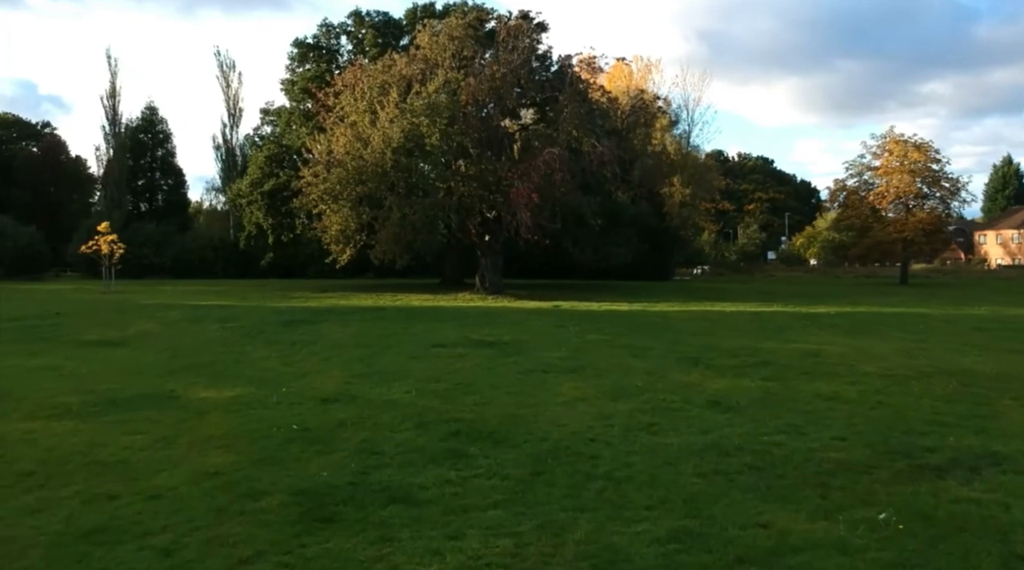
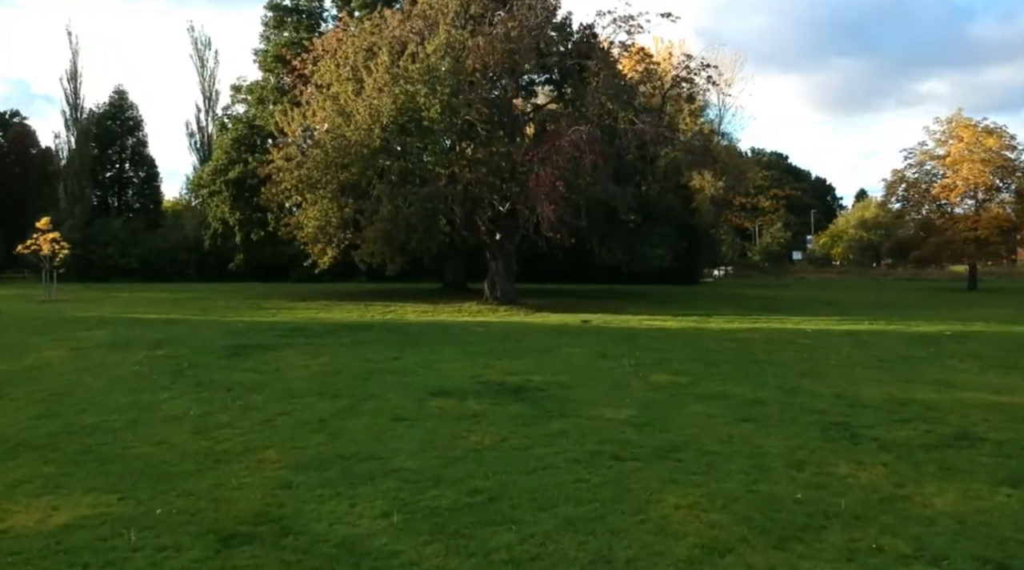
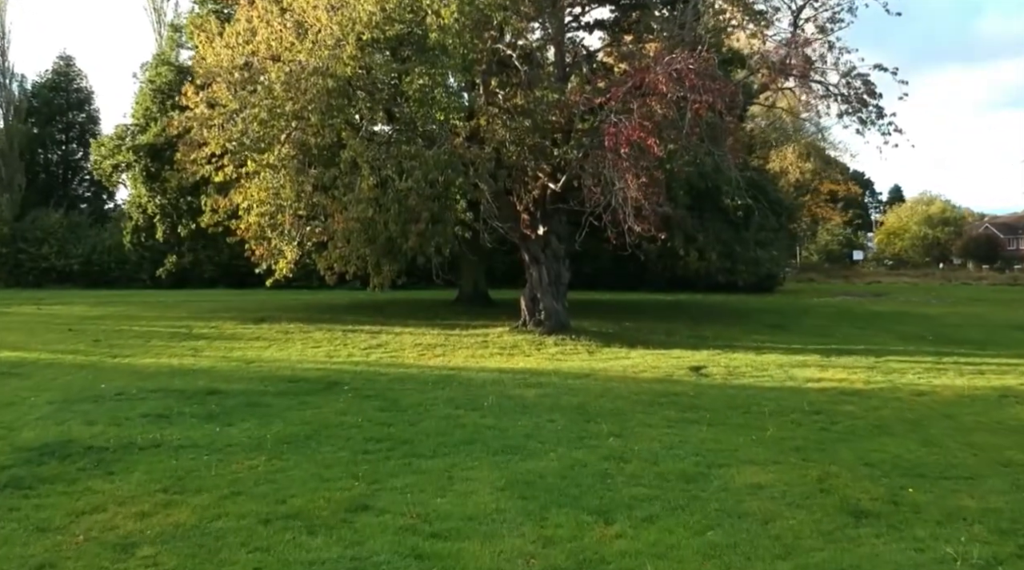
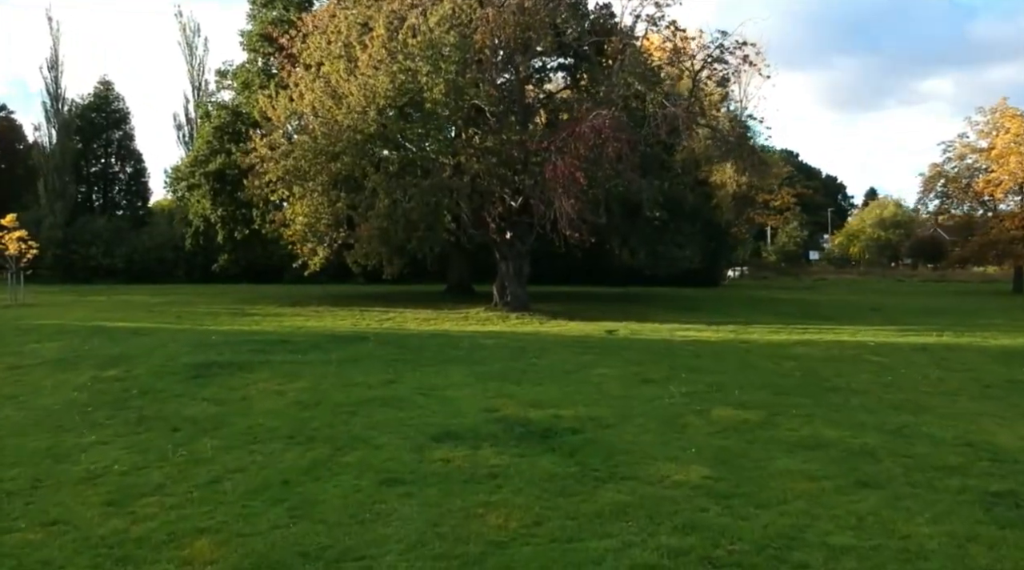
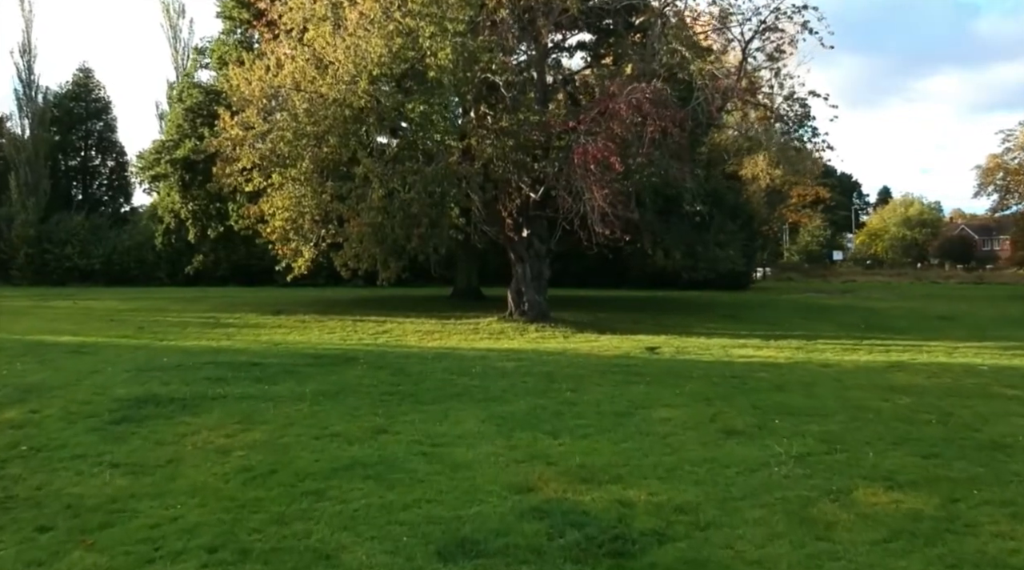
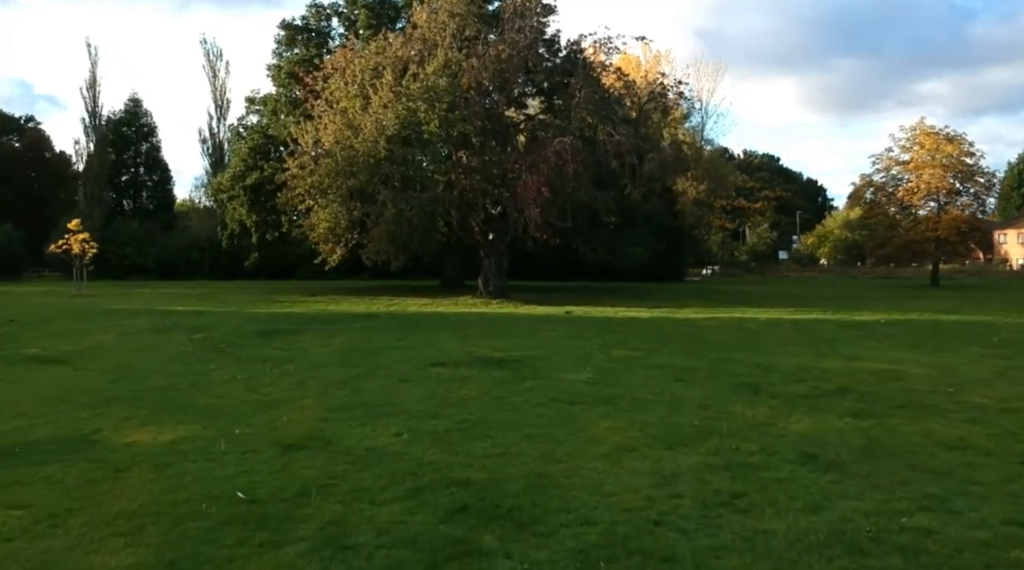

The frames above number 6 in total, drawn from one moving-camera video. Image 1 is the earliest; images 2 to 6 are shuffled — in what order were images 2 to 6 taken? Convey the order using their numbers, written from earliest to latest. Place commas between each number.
6, 2, 4, 5, 3
